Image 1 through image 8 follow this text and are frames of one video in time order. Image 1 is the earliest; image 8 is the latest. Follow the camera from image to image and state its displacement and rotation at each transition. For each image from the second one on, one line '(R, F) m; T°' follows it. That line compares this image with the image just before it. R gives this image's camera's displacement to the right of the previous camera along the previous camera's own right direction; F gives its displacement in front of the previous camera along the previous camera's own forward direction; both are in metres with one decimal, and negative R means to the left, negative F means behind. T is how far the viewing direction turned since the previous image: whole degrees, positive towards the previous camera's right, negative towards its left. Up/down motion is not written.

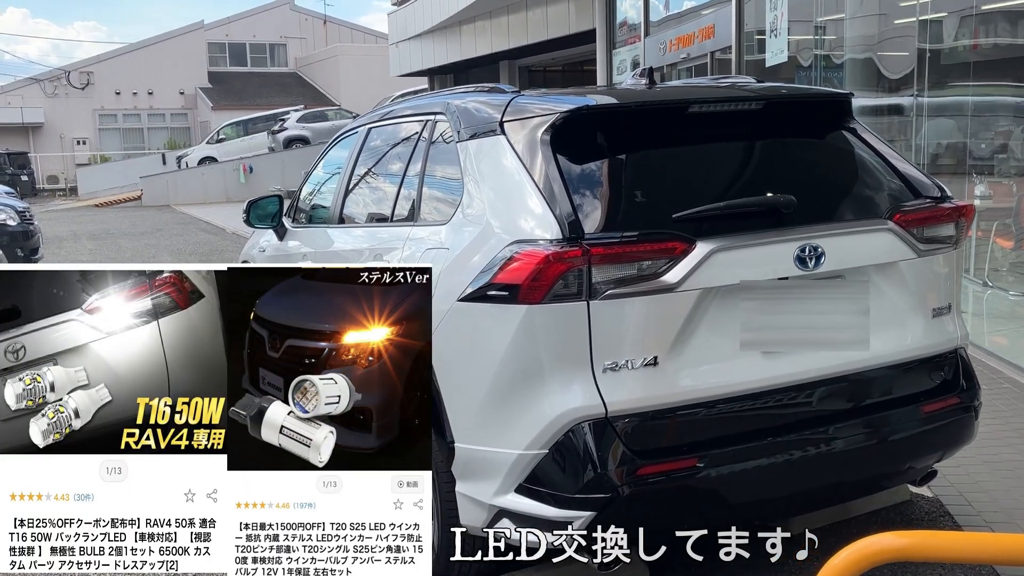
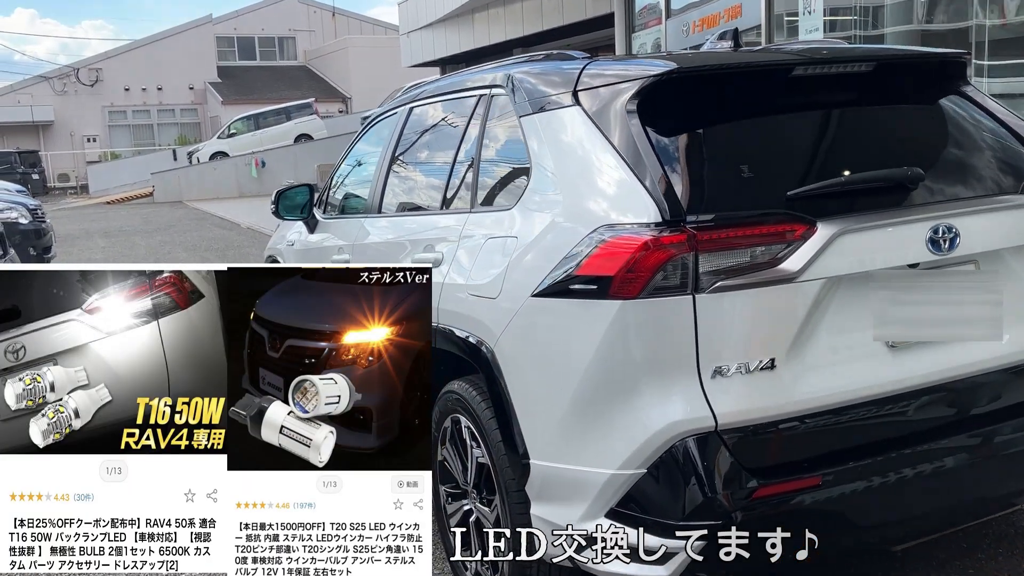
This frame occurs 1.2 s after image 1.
(-0.2, +0.4) m; -1°
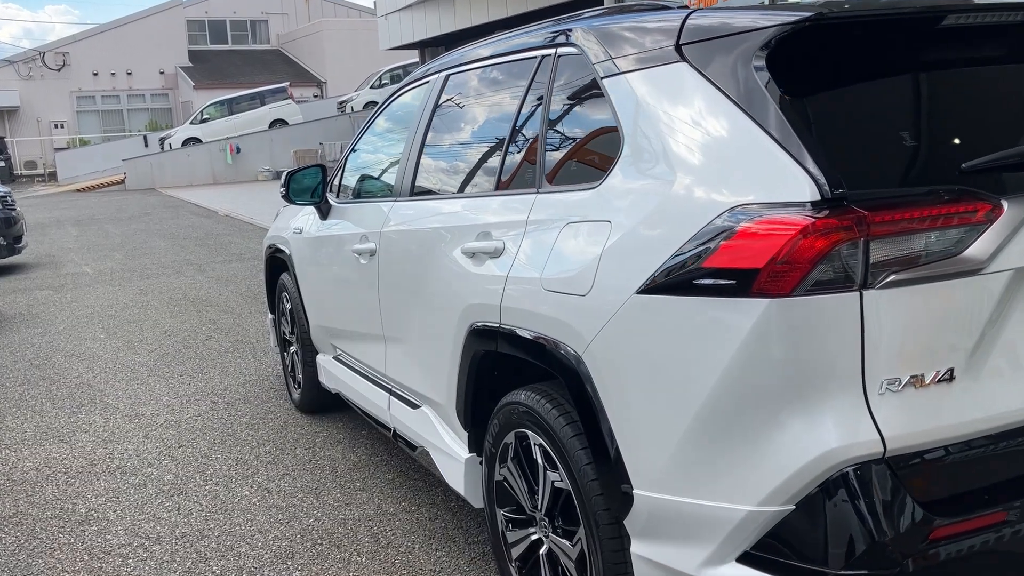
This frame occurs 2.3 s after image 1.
(-0.3, +0.4) m; +2°
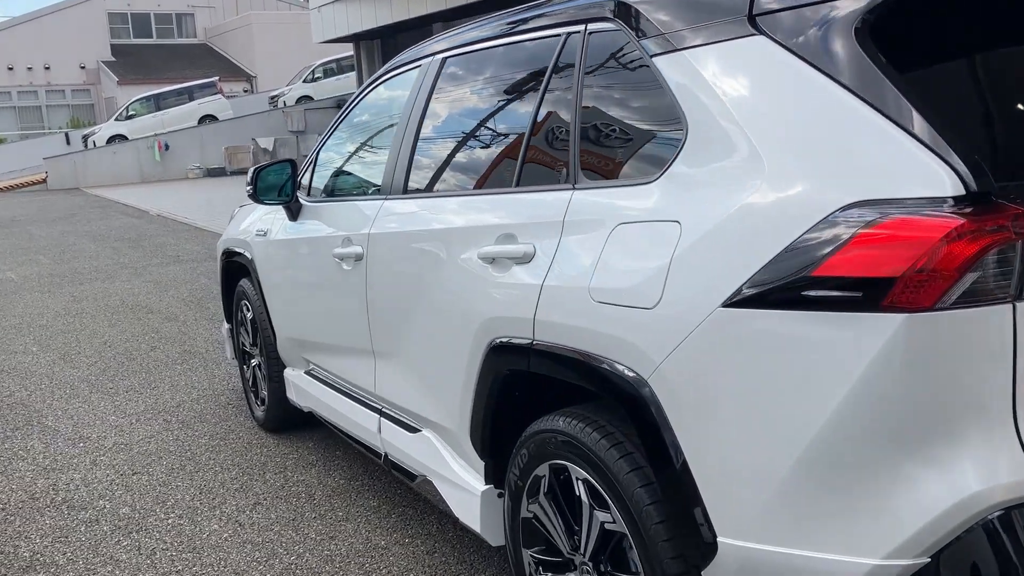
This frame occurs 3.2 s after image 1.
(-0.2, +0.3) m; +4°
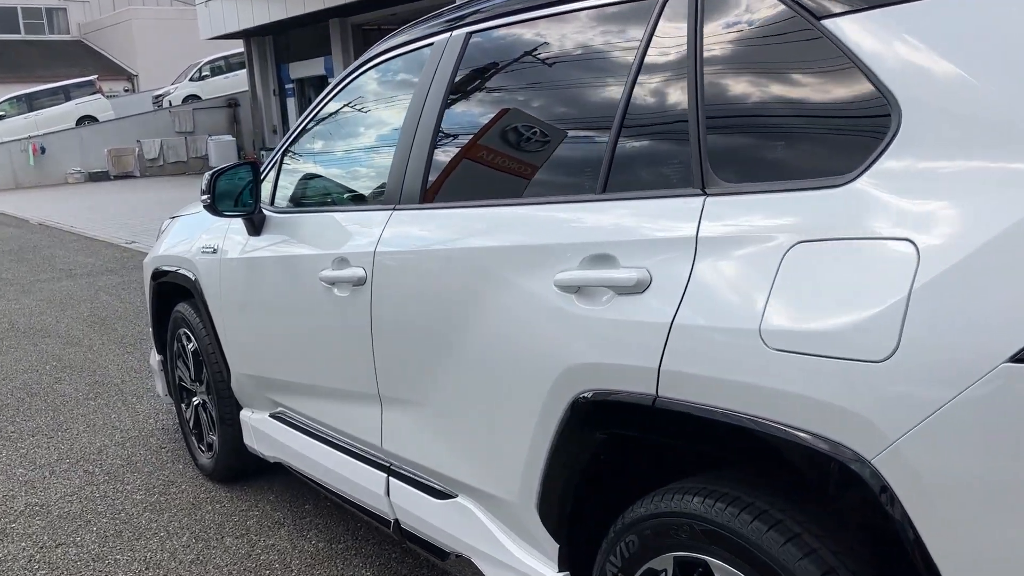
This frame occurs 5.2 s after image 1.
(-0.4, +0.6) m; +6°
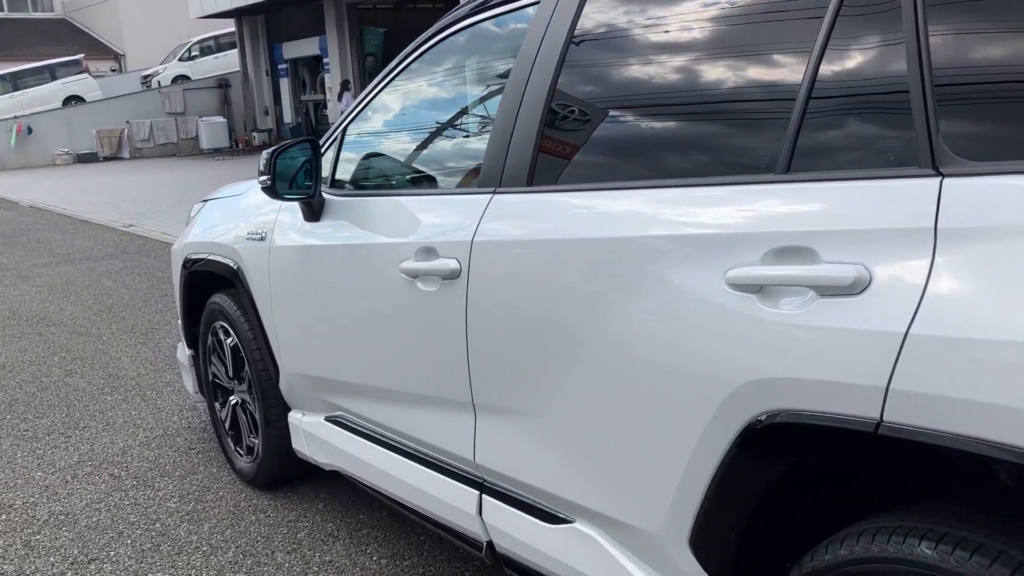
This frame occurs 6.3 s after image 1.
(-0.3, +0.3) m; +1°
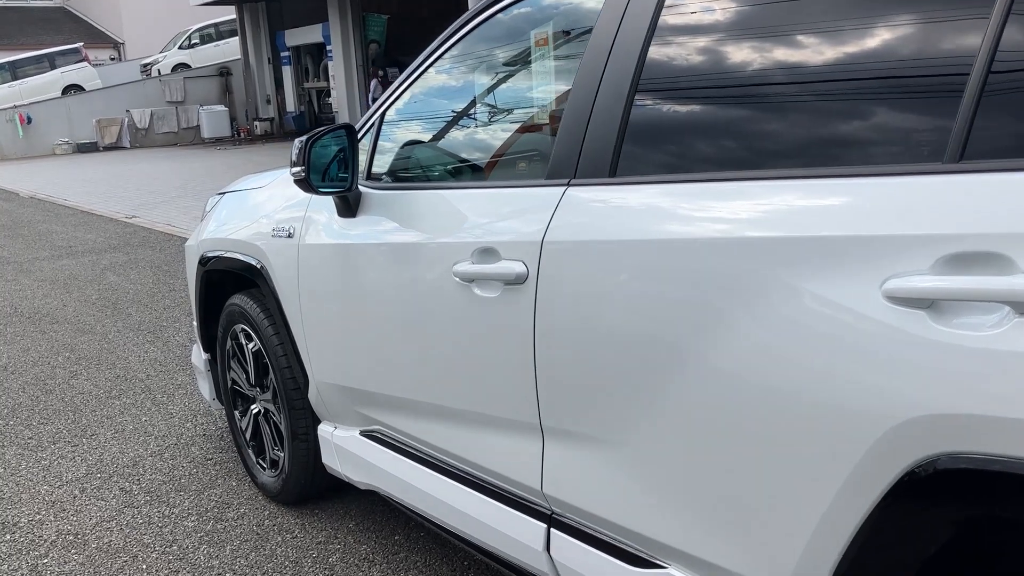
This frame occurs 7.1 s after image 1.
(-0.1, +0.3) m; 0°
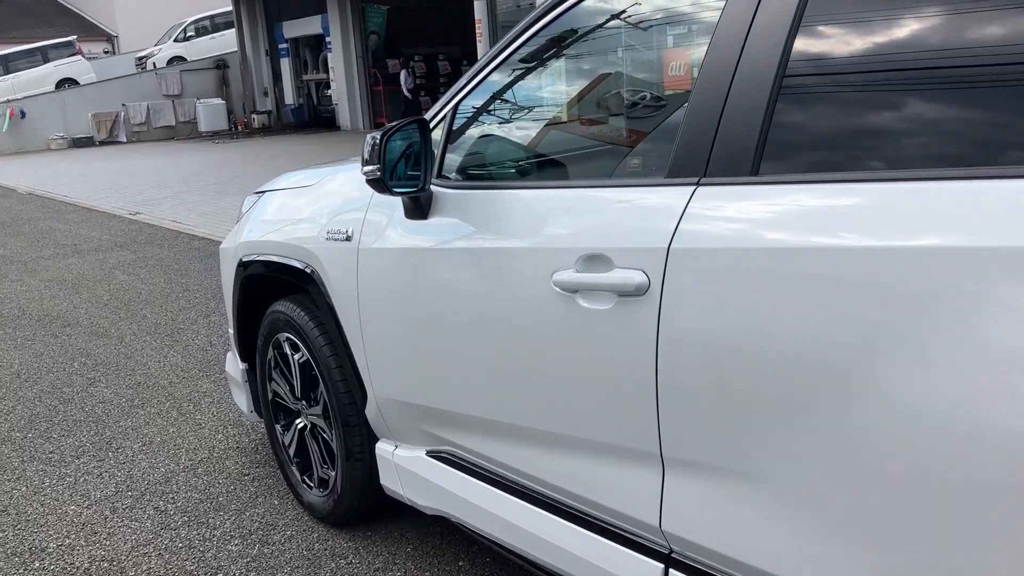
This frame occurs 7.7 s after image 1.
(-0.2, +0.2) m; 0°
